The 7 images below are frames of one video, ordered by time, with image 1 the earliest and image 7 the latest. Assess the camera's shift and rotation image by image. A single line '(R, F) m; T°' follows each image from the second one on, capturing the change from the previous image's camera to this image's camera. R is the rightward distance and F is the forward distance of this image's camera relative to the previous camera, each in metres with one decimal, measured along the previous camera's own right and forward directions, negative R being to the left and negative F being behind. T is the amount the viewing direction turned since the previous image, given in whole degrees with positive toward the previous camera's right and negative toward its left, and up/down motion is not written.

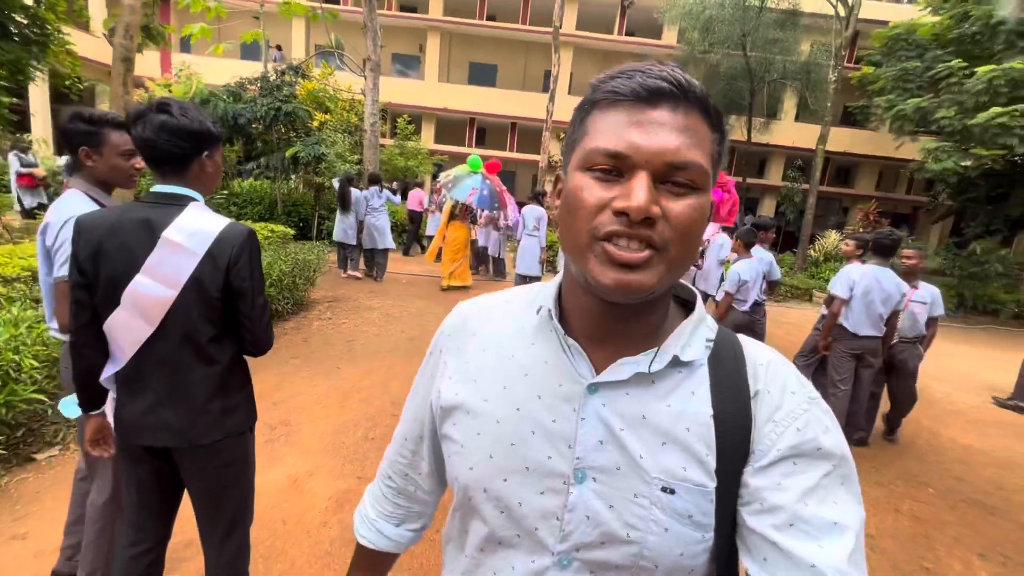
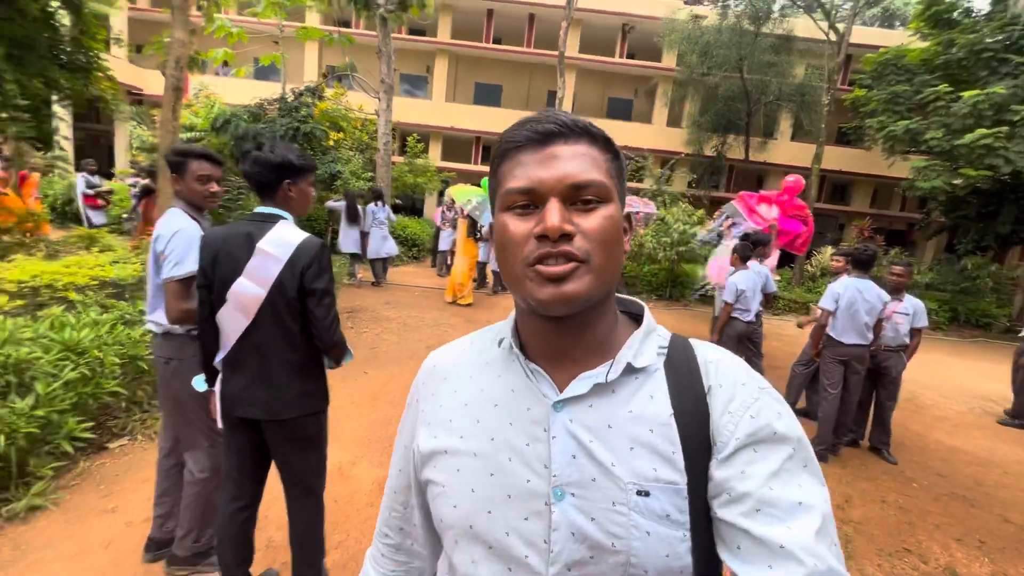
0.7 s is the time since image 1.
(-0.2, -0.4) m; 0°
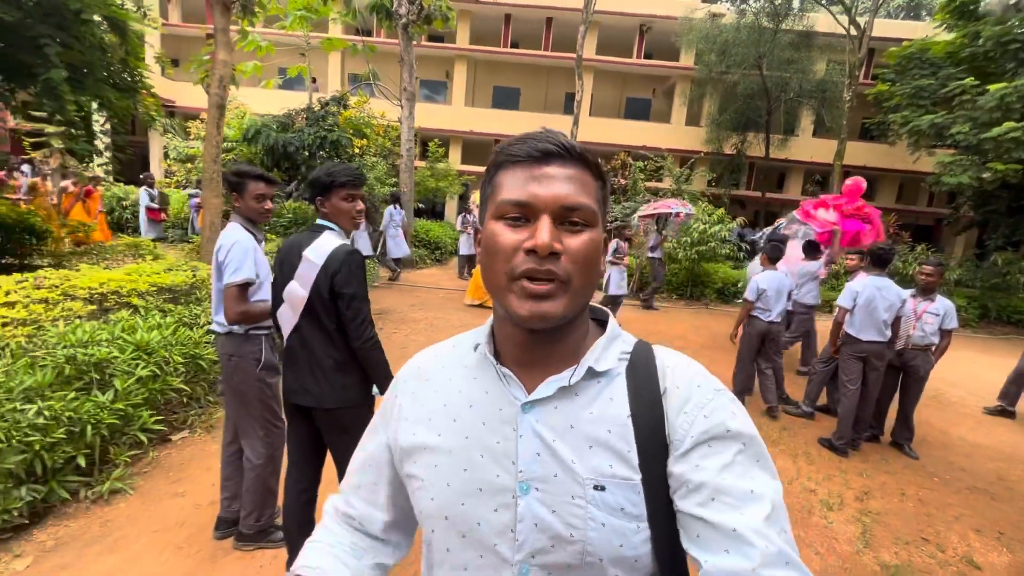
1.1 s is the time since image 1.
(-0.1, -0.2) m; -2°
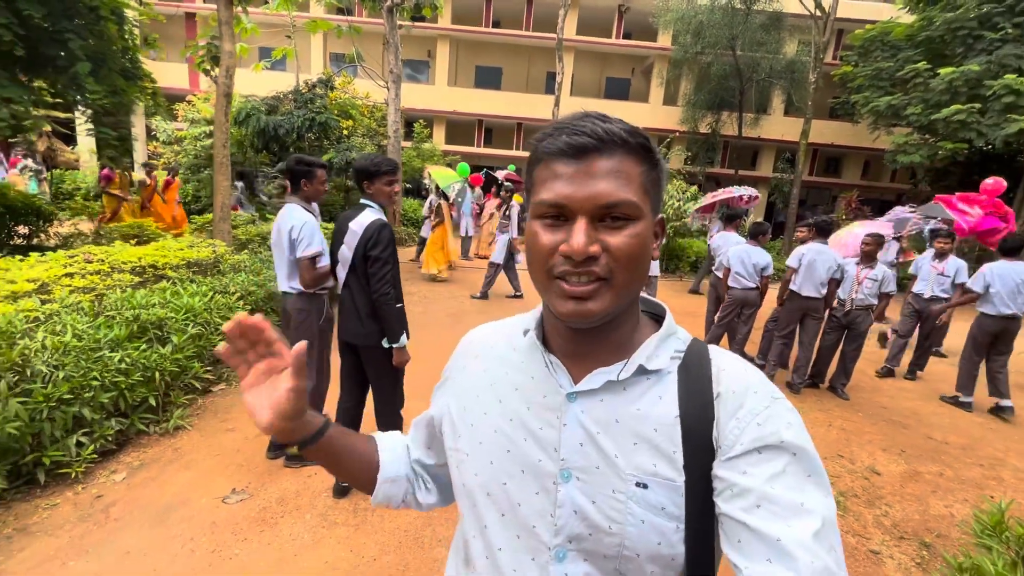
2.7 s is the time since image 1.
(-0.1, -0.7) m; +2°
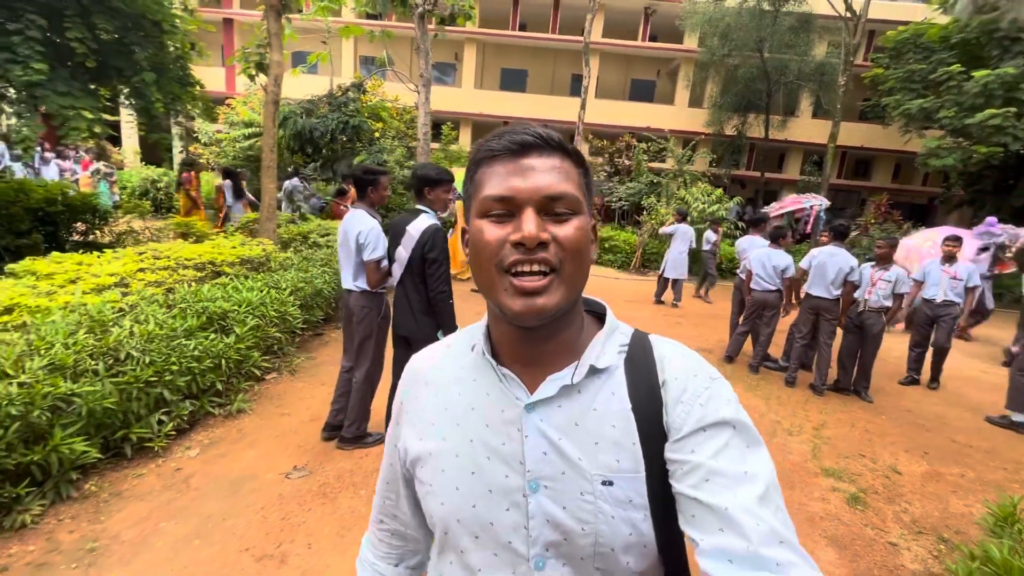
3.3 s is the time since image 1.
(-0.1, -0.3) m; -2°
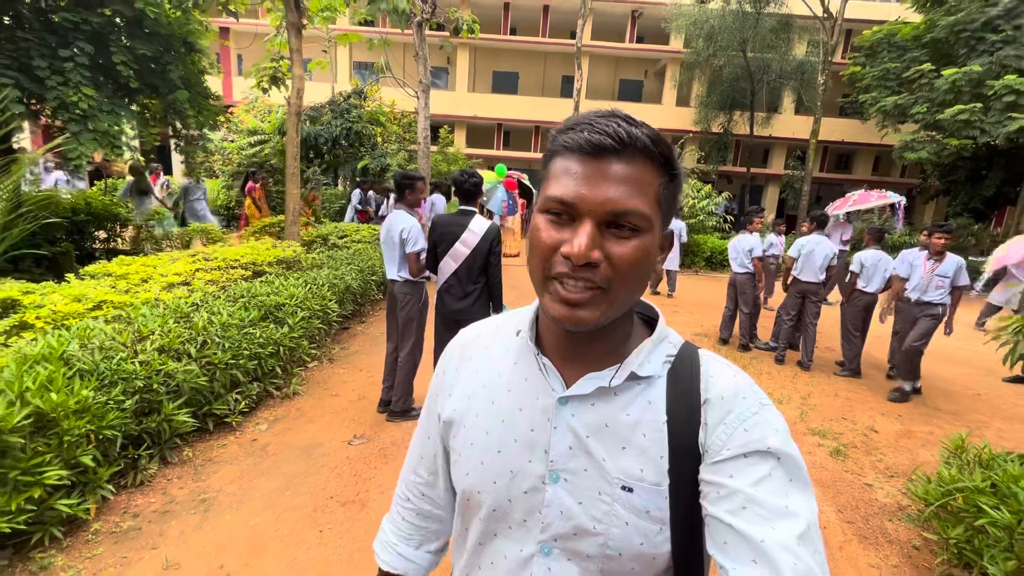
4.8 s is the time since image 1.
(-0.3, -0.6) m; +1°
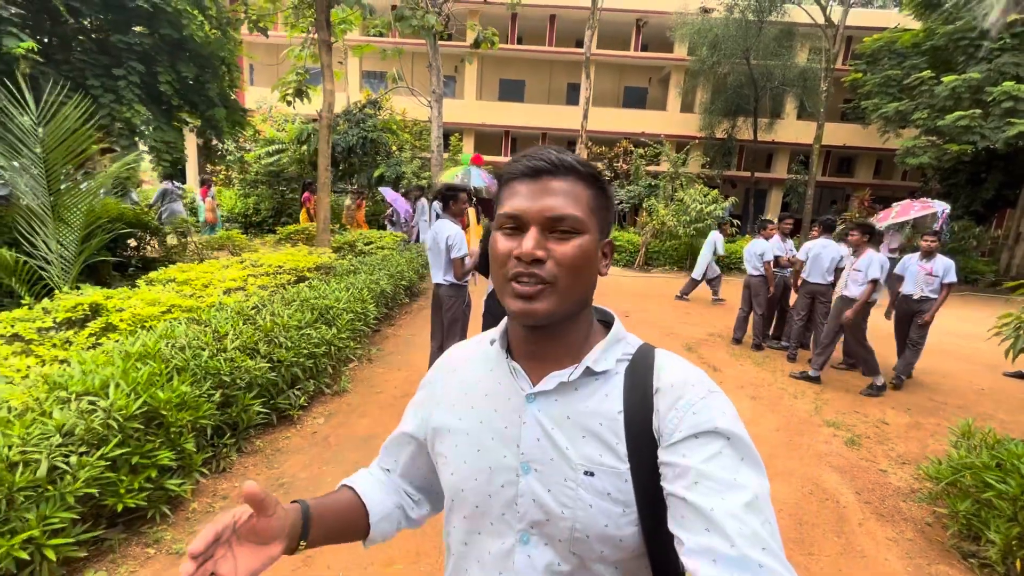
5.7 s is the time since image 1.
(-0.3, -0.3) m; 0°
